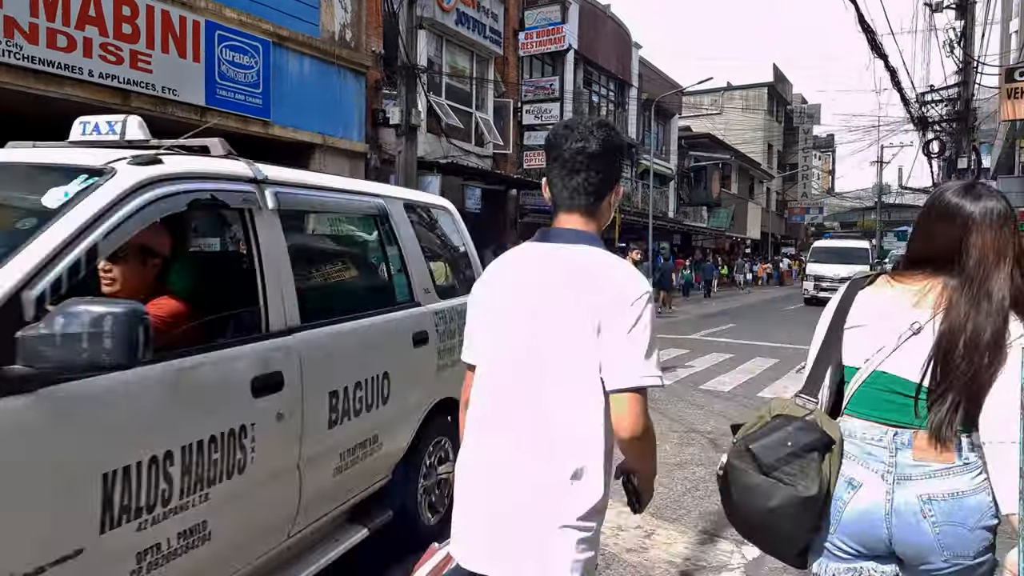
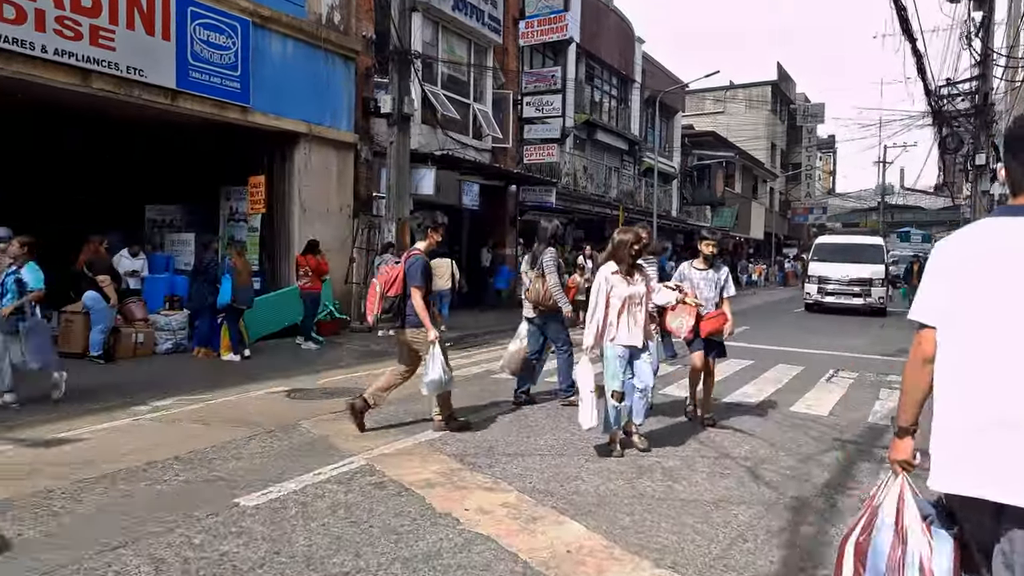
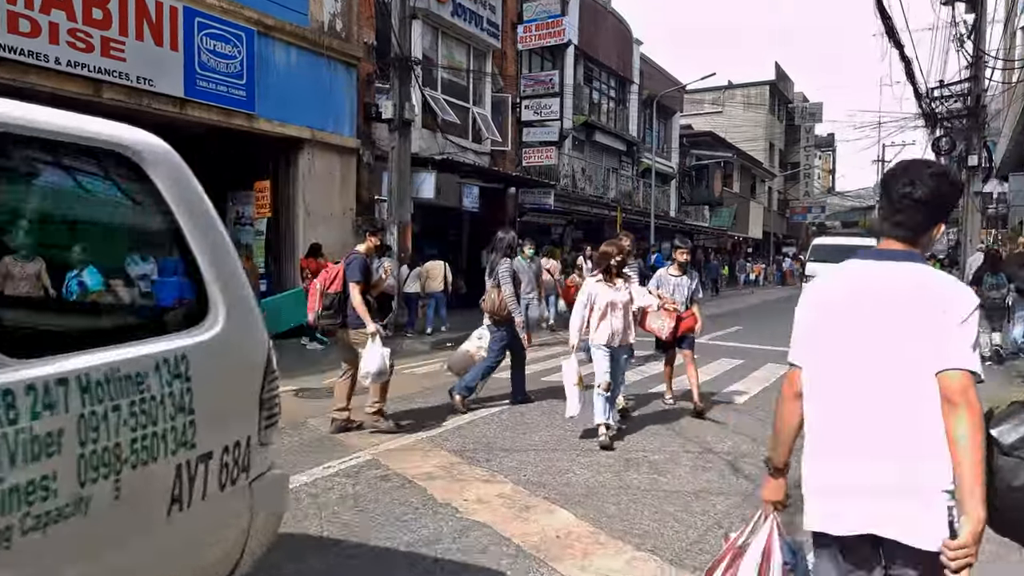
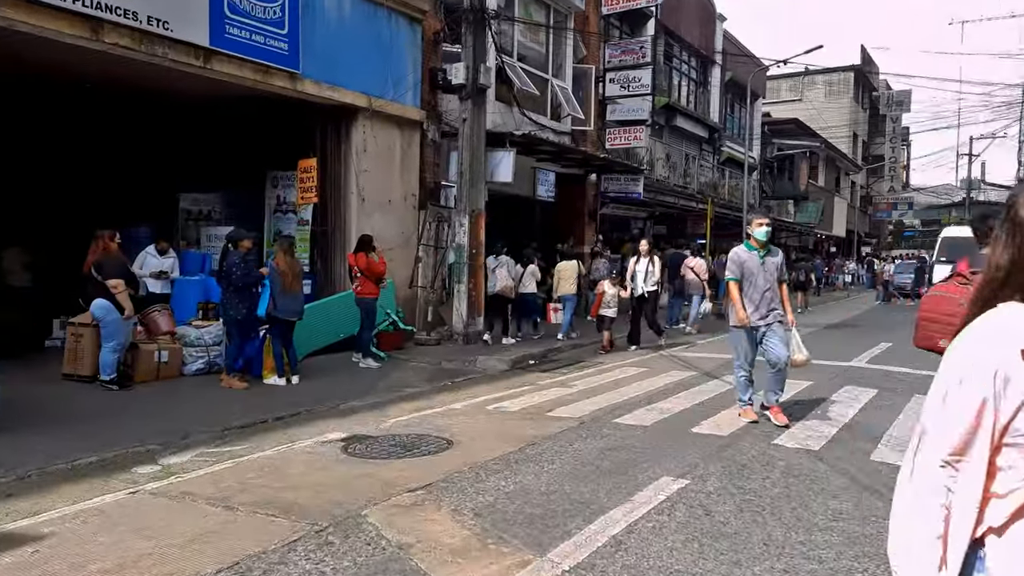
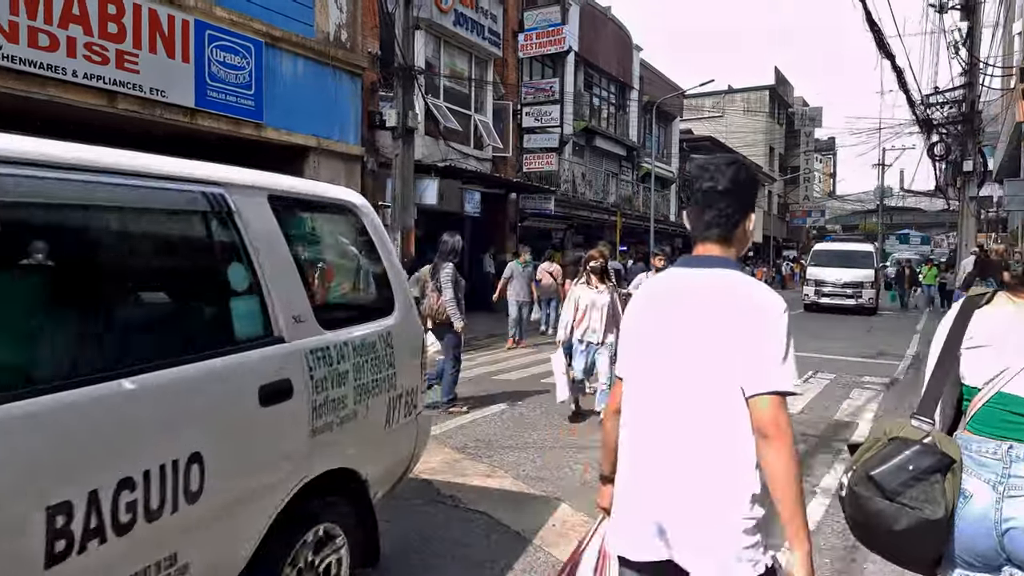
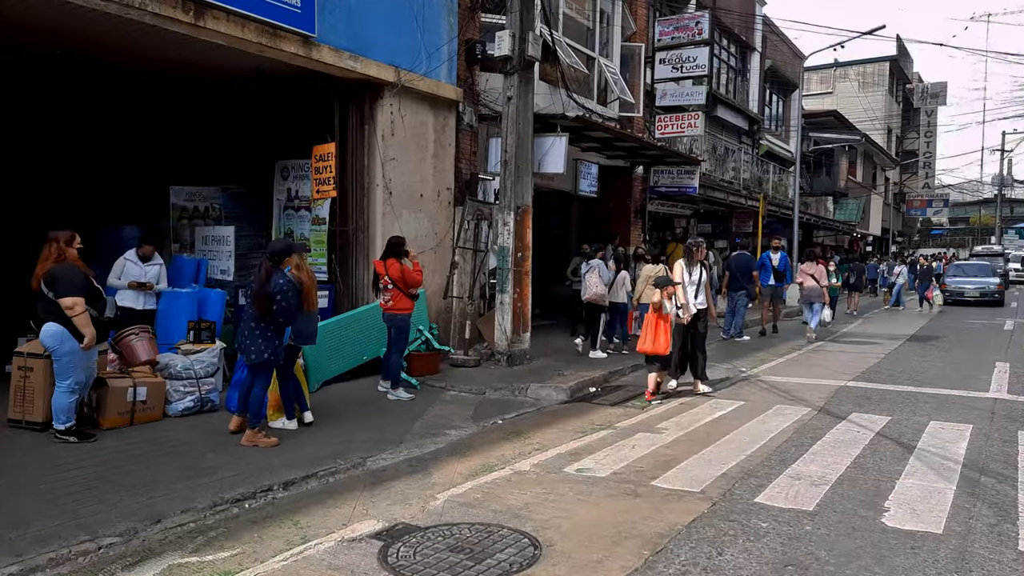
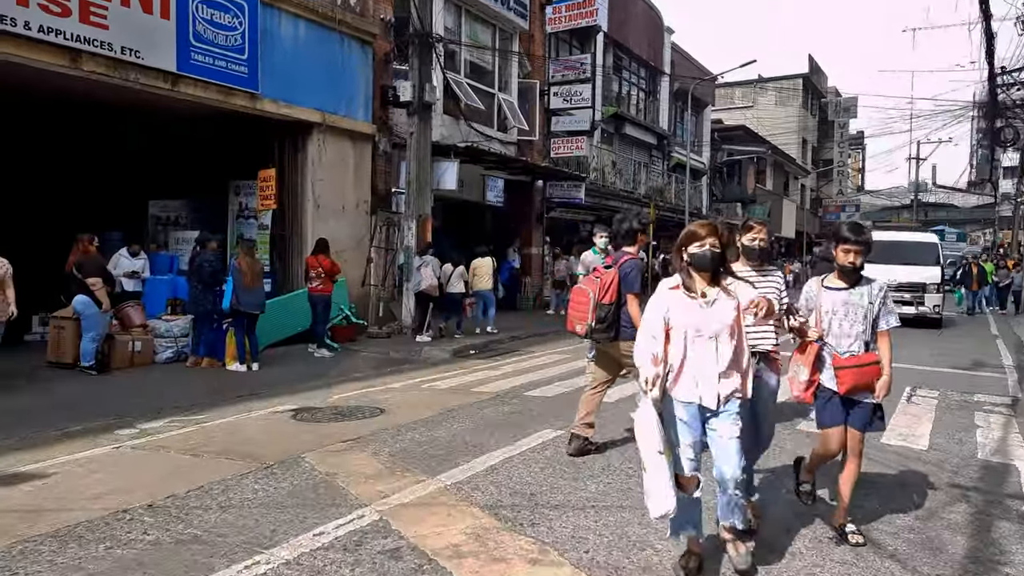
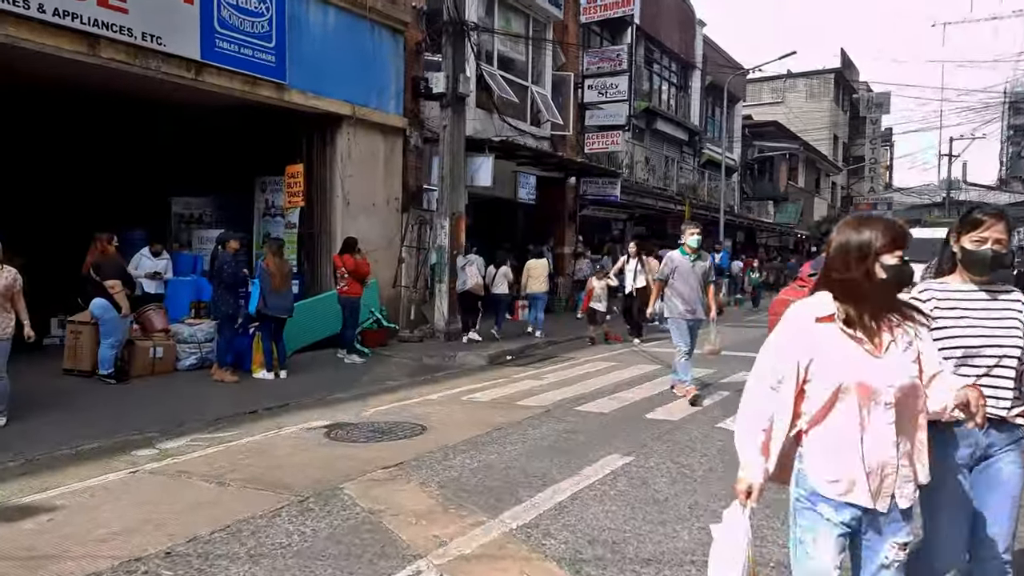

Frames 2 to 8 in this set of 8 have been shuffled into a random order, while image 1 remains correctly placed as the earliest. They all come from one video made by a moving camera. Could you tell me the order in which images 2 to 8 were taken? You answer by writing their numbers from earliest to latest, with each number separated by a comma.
5, 3, 2, 7, 8, 4, 6
